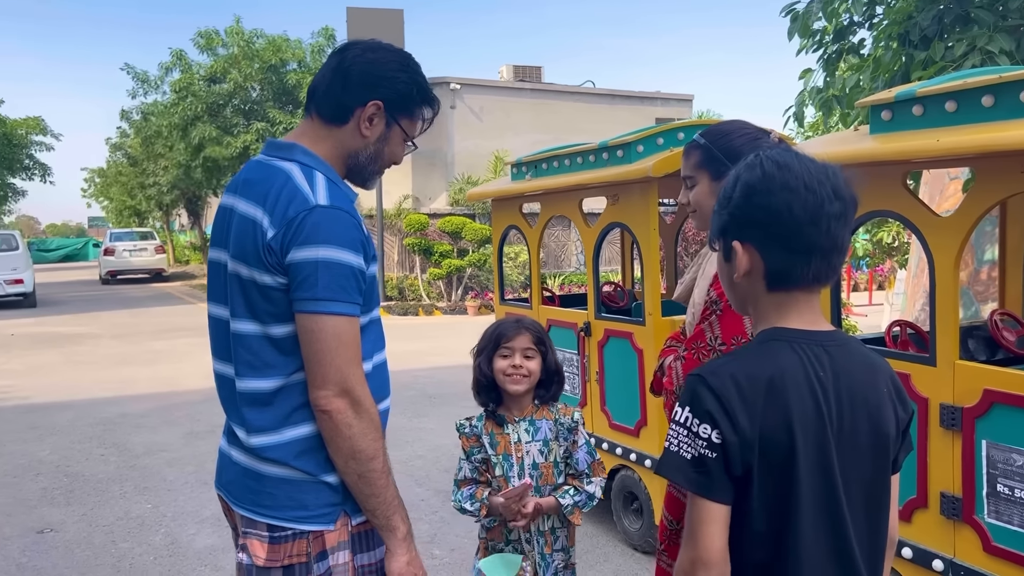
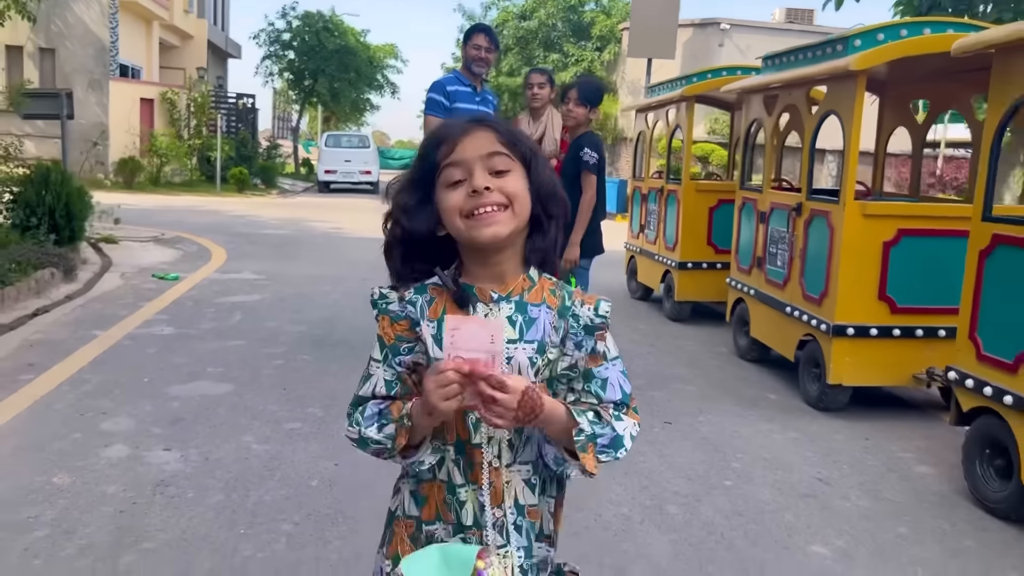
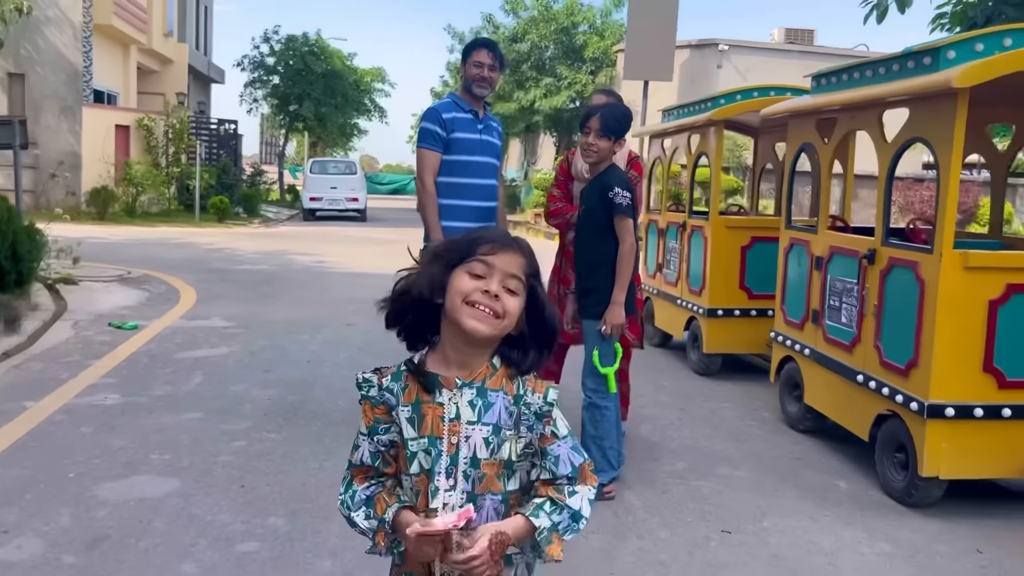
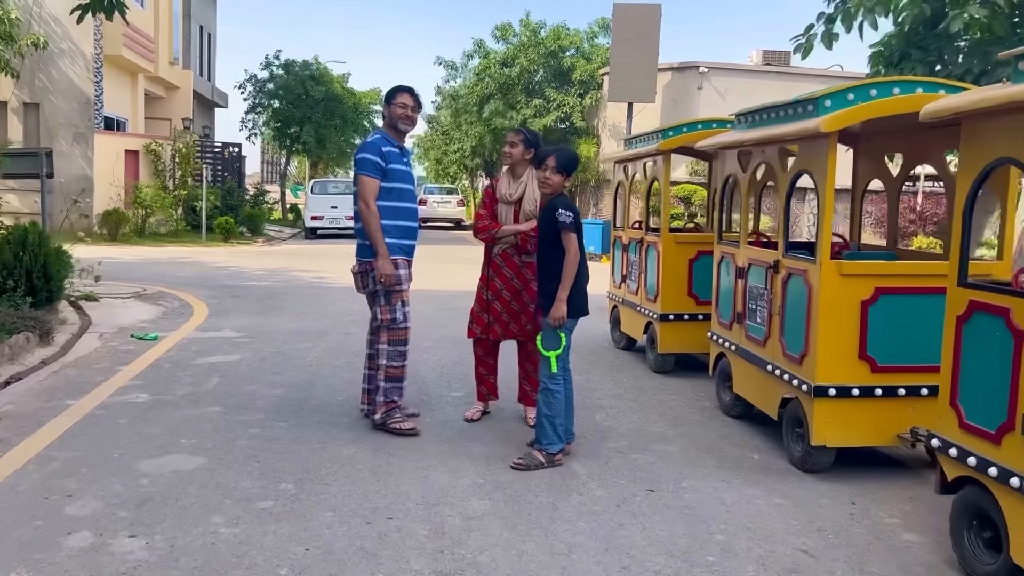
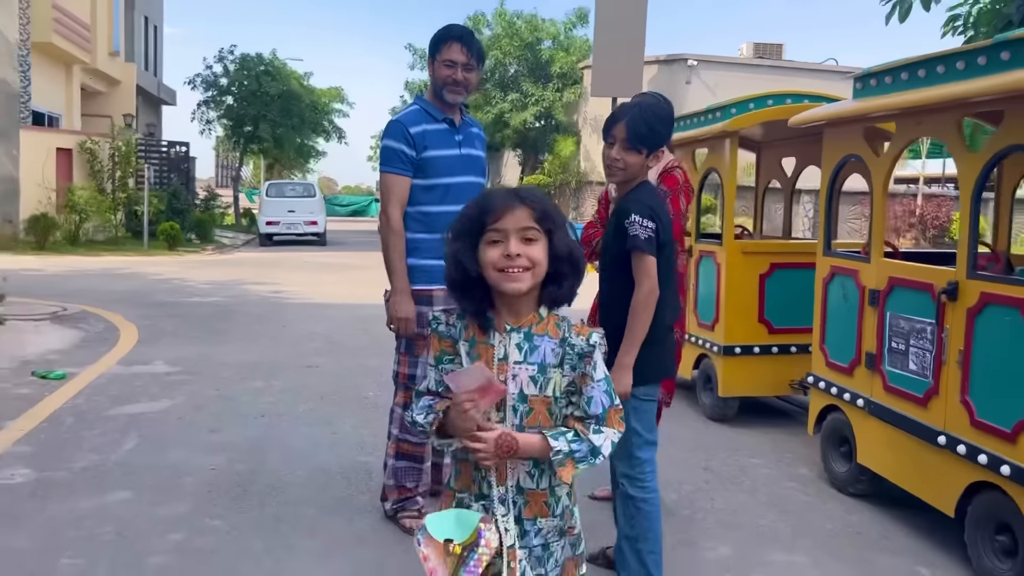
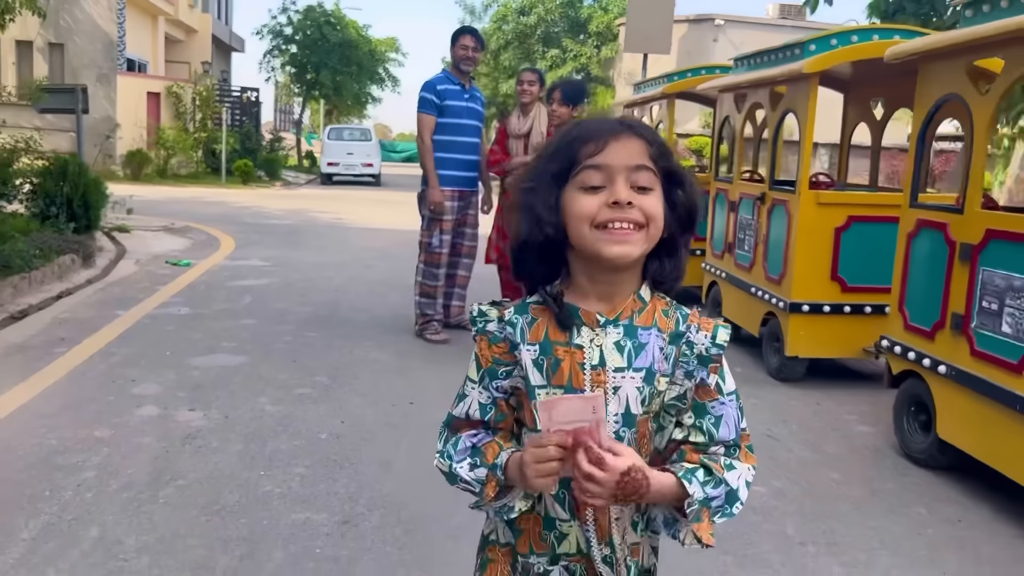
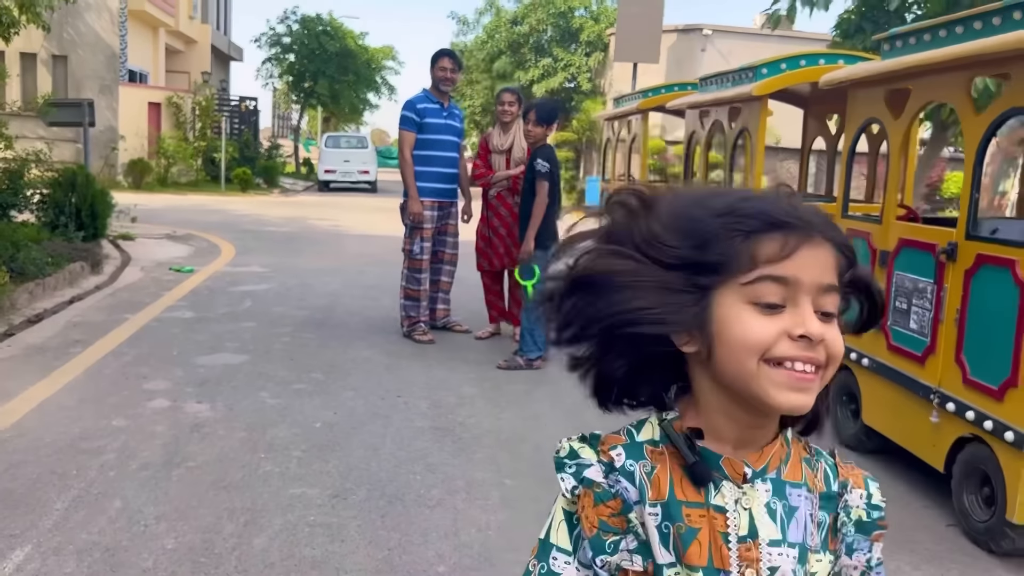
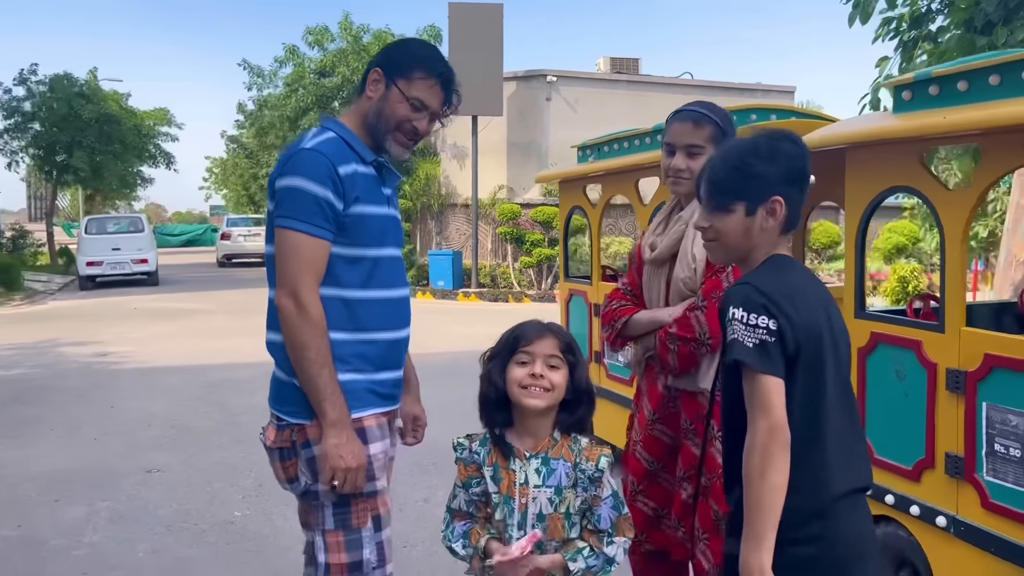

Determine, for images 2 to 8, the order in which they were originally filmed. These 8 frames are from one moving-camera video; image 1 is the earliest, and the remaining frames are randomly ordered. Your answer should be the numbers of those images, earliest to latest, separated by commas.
8, 5, 3, 2, 6, 7, 4
